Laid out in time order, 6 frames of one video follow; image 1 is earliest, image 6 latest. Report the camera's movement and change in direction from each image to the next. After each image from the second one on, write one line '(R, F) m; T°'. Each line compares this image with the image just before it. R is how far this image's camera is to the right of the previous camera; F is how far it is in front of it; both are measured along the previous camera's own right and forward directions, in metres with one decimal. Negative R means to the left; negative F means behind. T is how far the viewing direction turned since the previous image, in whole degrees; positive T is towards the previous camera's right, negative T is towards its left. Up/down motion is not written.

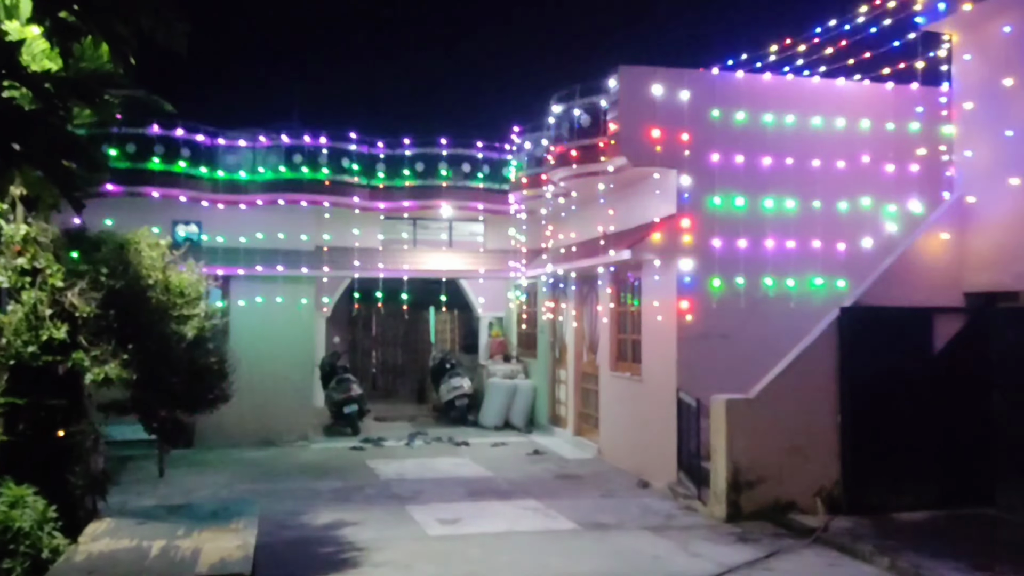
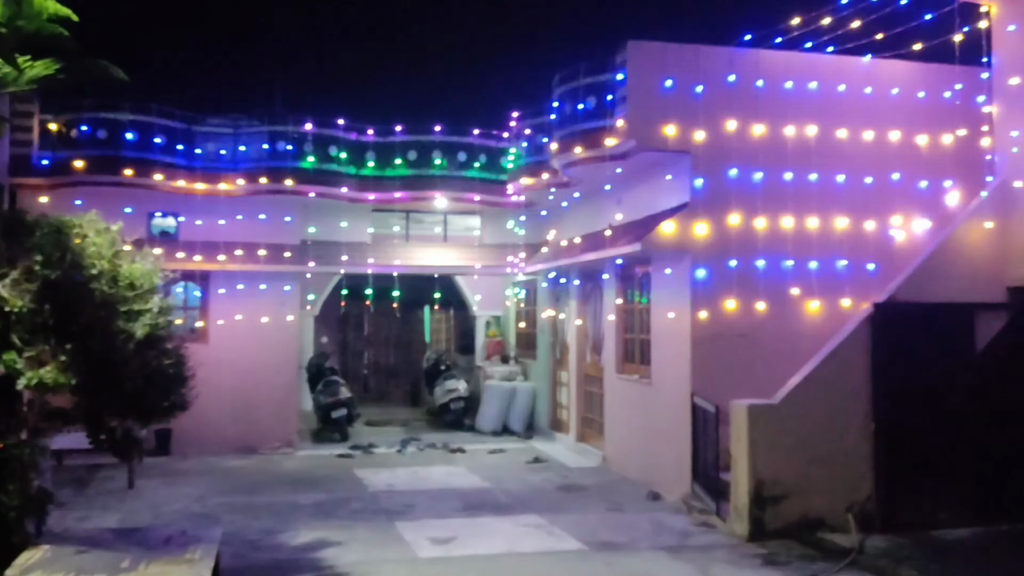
(0.0, +0.9) m; 0°
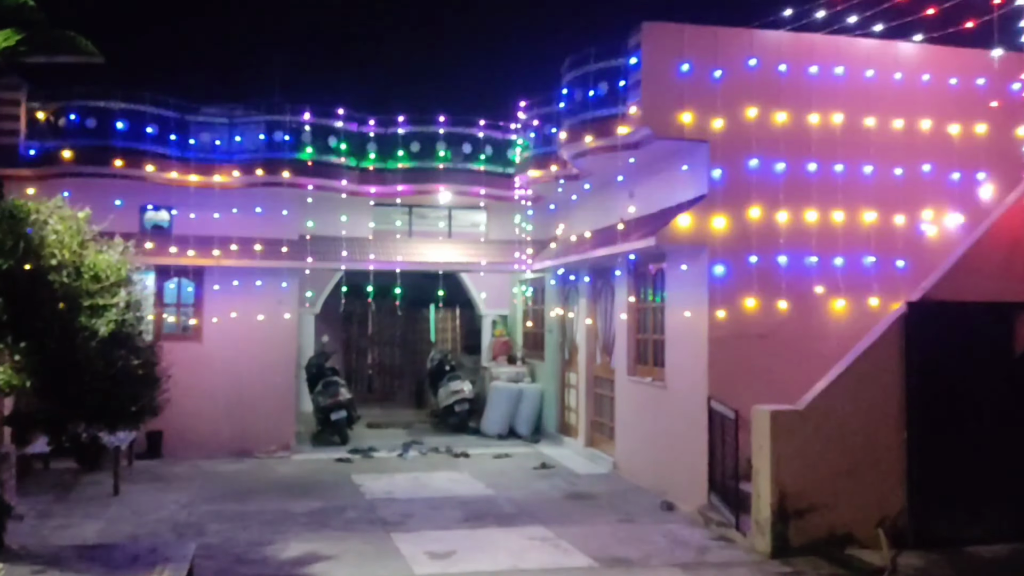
(0.0, +0.6) m; -1°
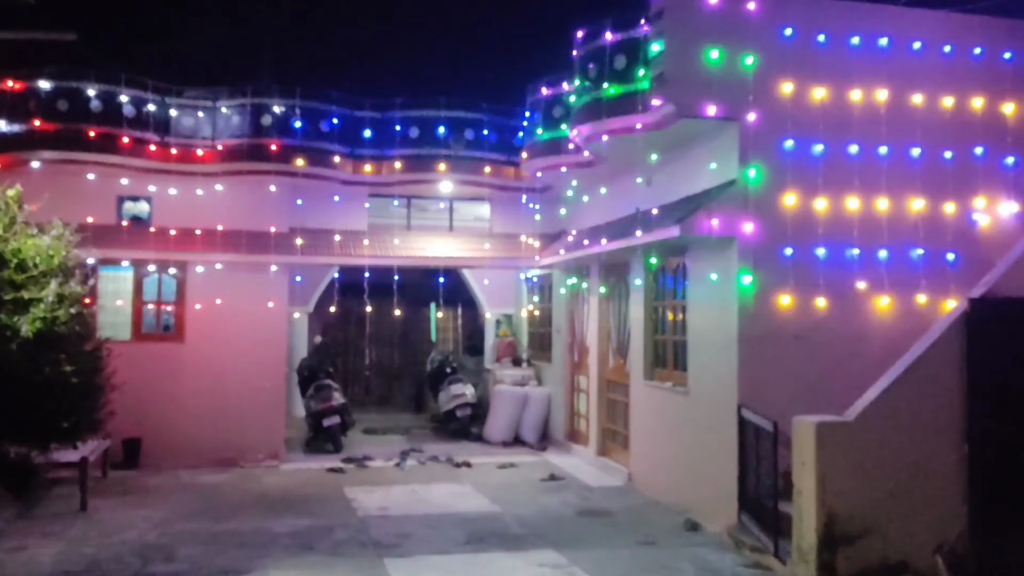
(0.0, +0.9) m; 0°
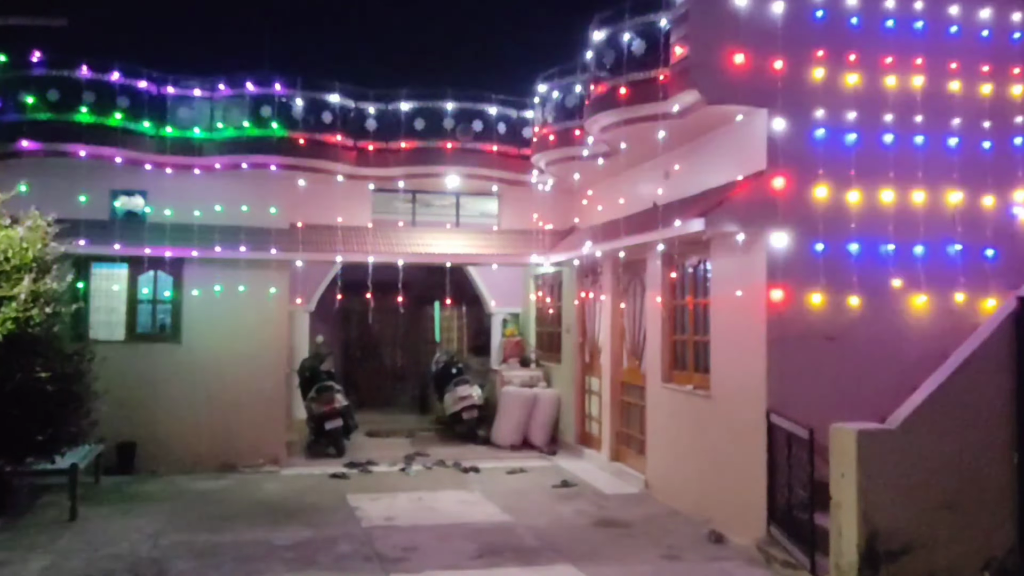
(-0.1, +0.5) m; 0°
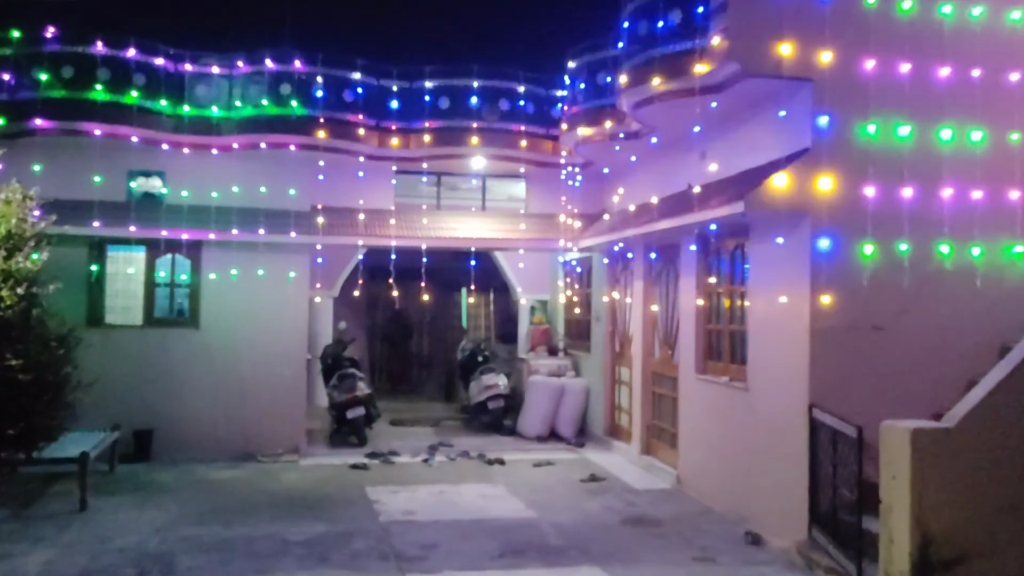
(0.0, +0.4) m; -2°
